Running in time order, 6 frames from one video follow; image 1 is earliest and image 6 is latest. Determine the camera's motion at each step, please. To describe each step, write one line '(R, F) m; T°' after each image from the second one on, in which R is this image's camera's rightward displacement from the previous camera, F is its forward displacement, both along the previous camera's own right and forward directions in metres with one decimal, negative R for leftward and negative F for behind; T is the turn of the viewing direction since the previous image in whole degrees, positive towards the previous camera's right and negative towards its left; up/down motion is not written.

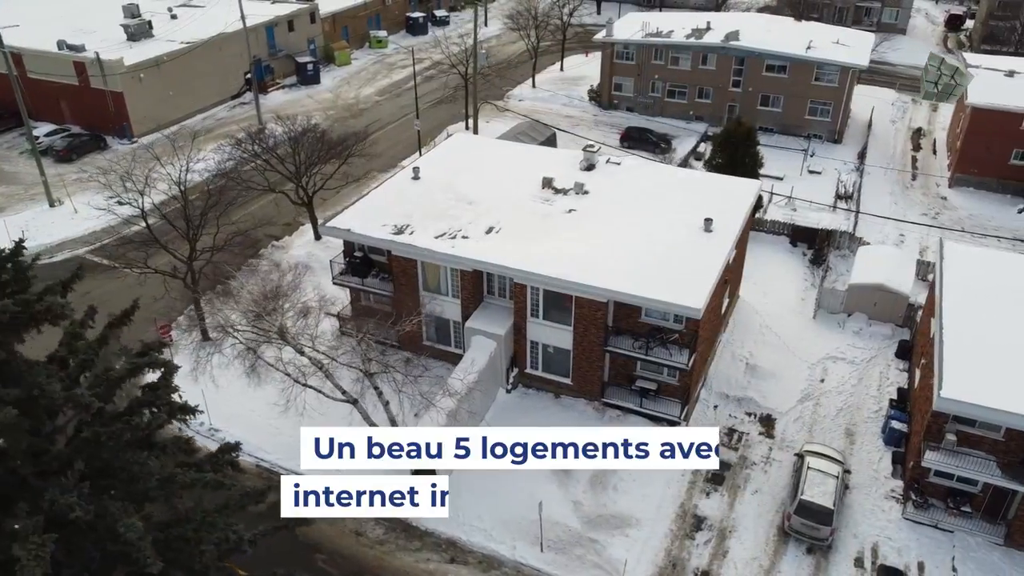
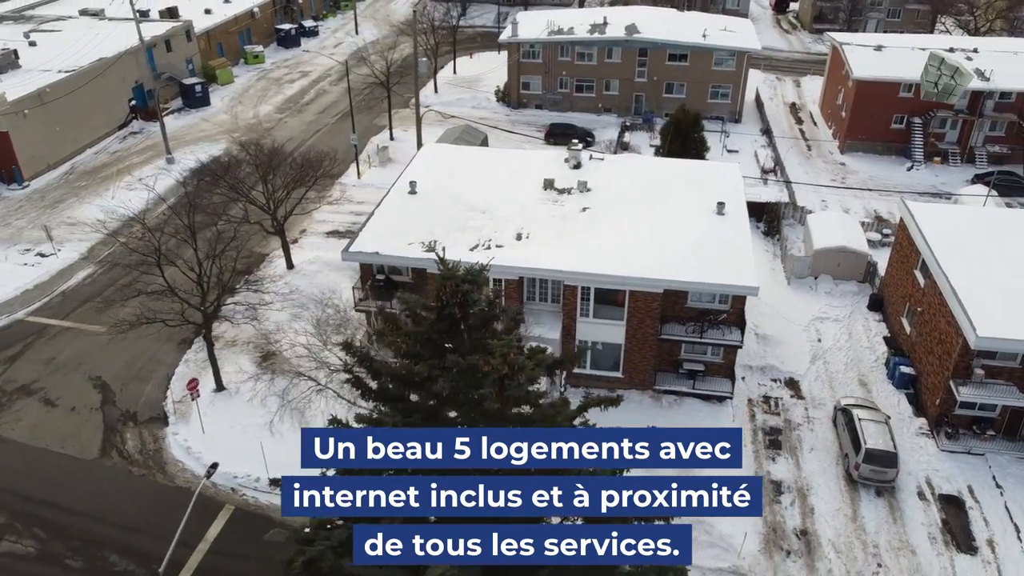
(-6.5, +0.8) m; +12°
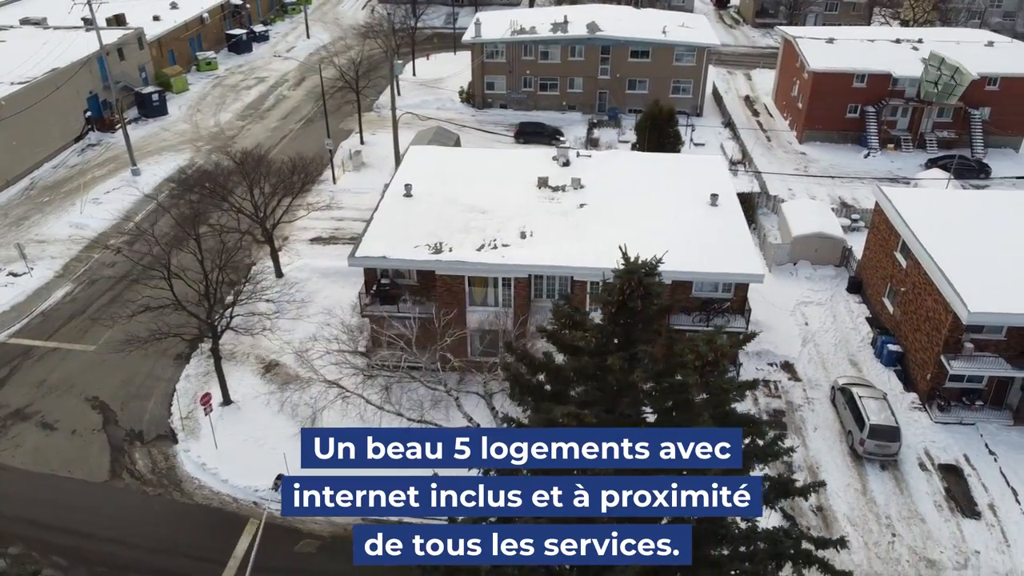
(-2.1, -0.1) m; +4°
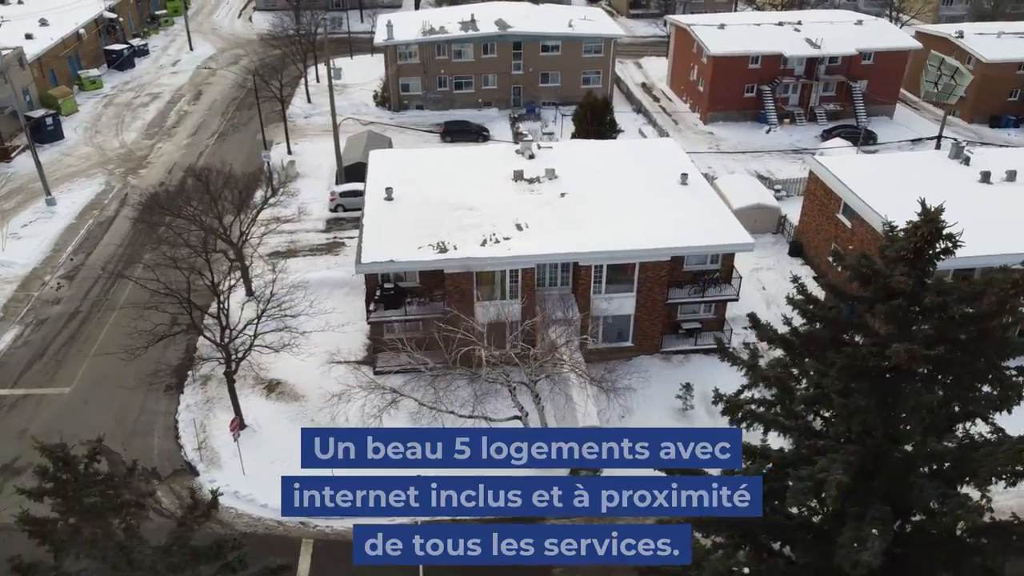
(-4.4, -0.2) m; +10°
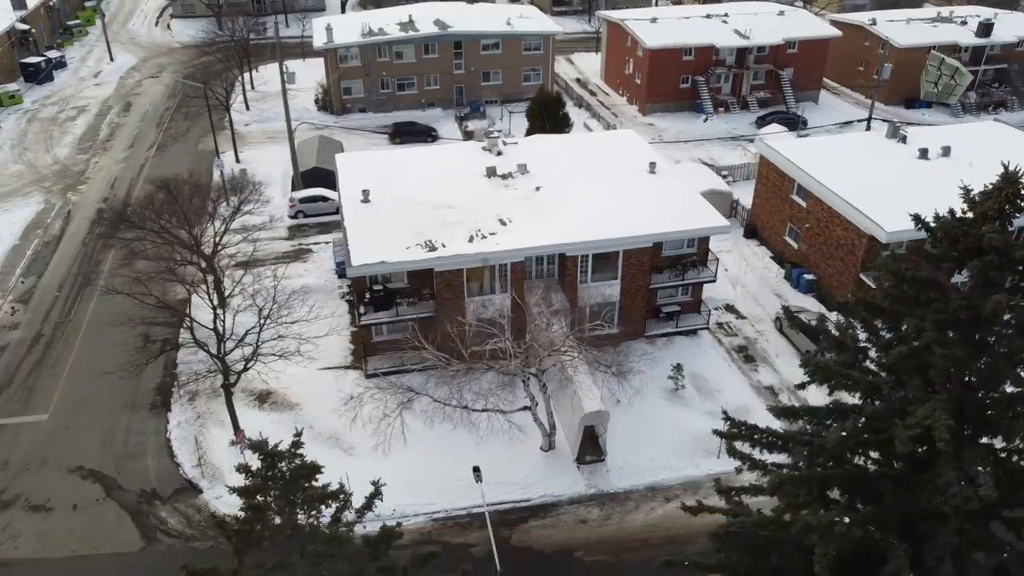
(-2.2, -0.2) m; +6°
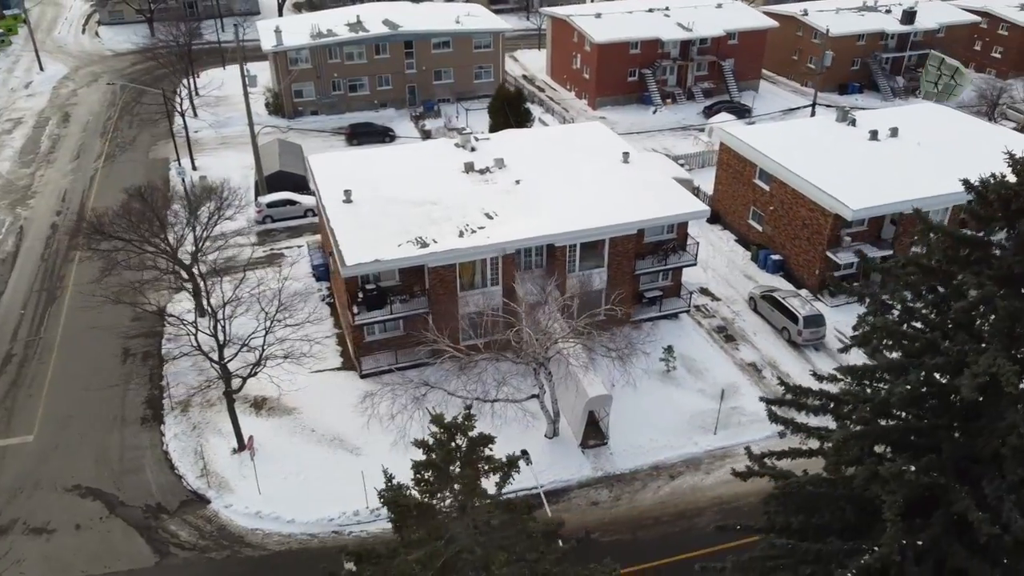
(-1.9, -0.2) m; +5°
